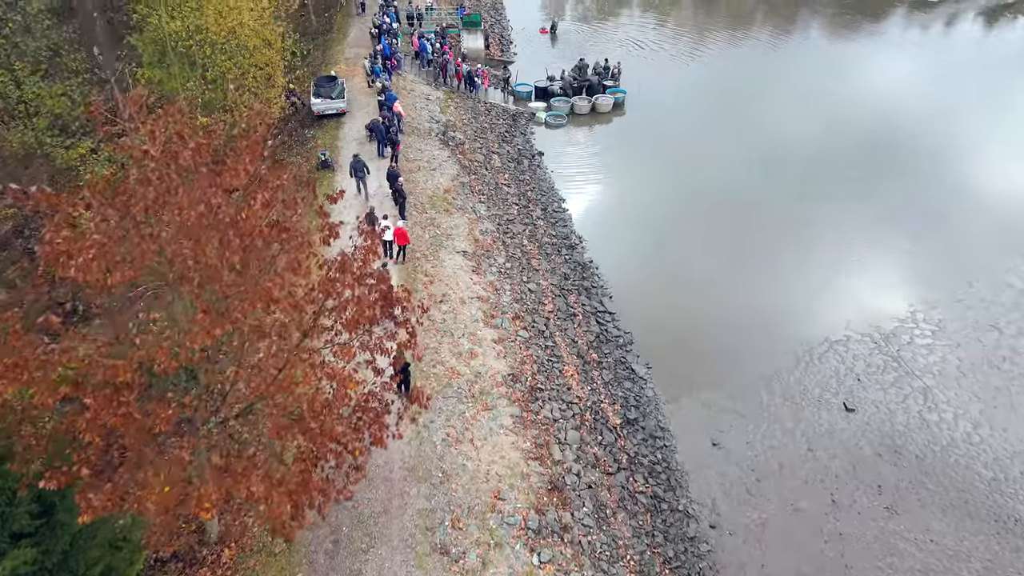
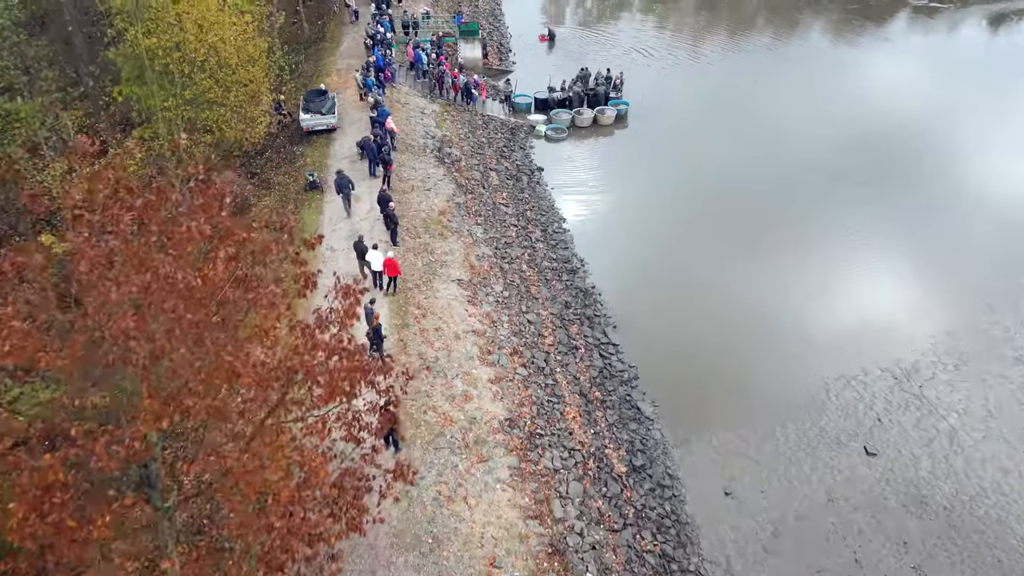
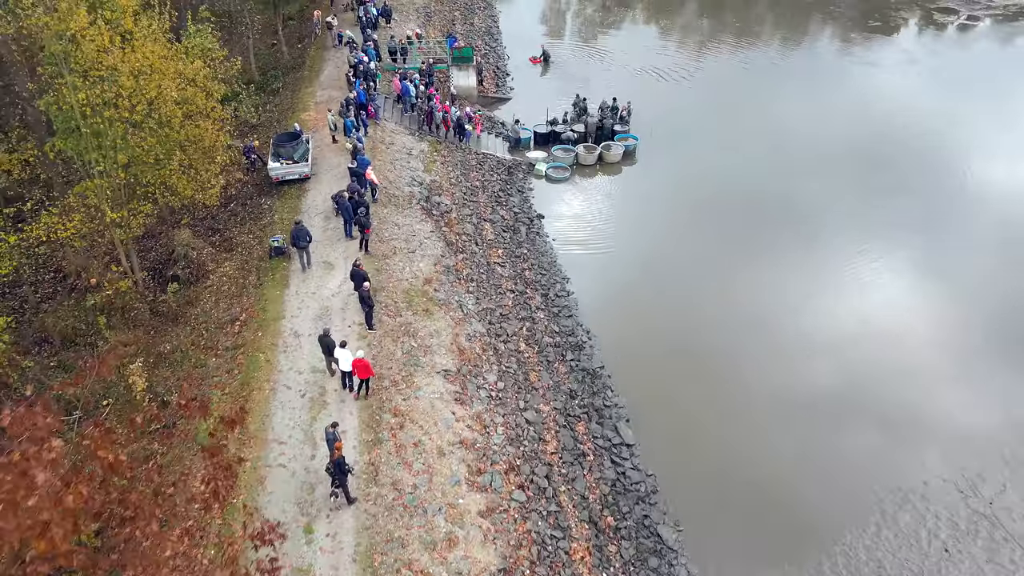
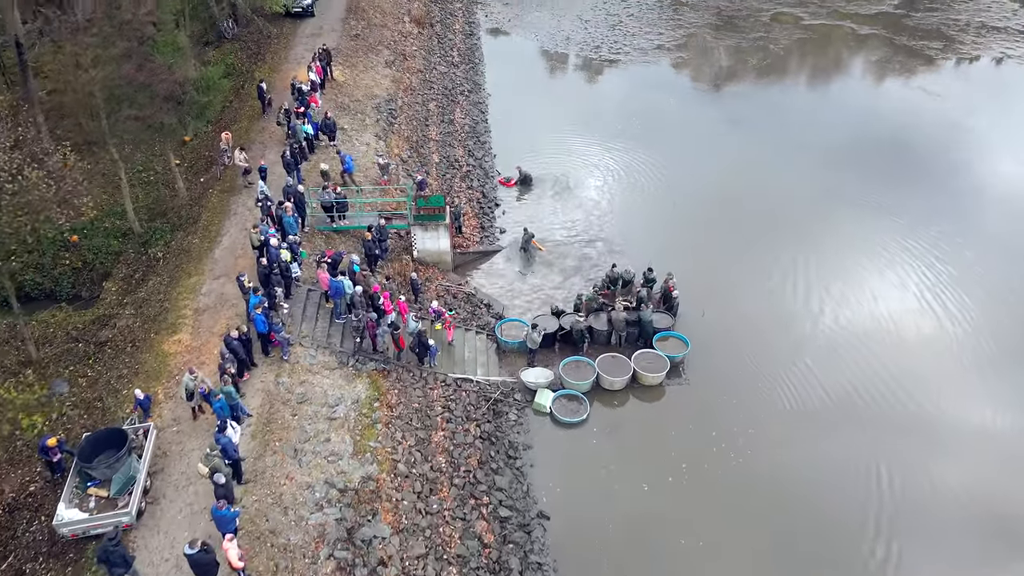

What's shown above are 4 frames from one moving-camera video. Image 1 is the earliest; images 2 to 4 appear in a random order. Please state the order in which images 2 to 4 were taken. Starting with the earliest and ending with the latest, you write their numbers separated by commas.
2, 3, 4
